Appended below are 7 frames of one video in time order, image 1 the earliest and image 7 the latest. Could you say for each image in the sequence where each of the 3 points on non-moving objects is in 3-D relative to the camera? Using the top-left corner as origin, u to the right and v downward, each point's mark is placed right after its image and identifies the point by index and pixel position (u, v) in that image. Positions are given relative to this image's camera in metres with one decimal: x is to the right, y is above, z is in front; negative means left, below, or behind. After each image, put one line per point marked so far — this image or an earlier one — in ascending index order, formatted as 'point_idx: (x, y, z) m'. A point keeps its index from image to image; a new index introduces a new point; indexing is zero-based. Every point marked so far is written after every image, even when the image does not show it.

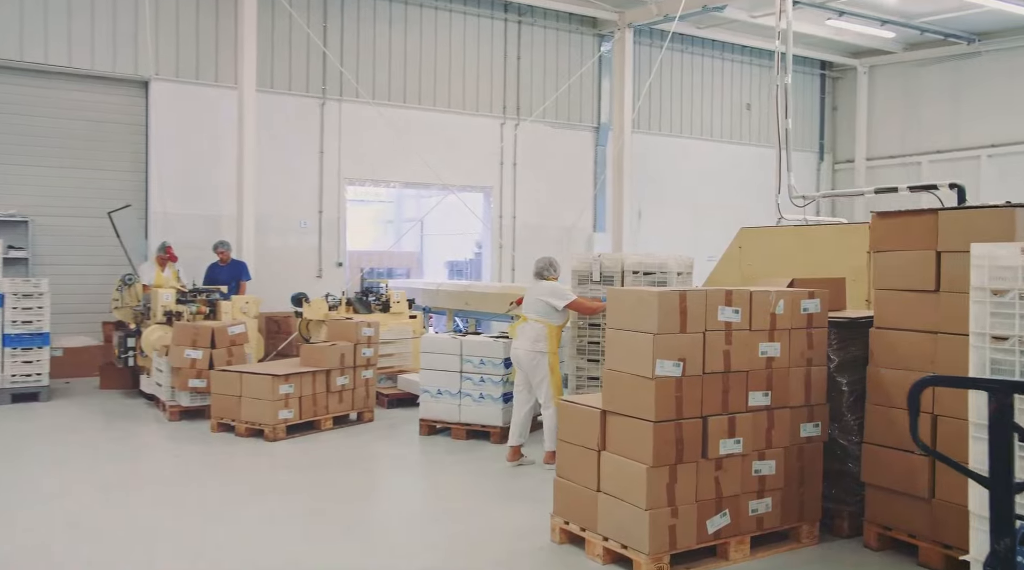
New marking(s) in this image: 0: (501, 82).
0: (-0.1, +2.6, +11.5) m
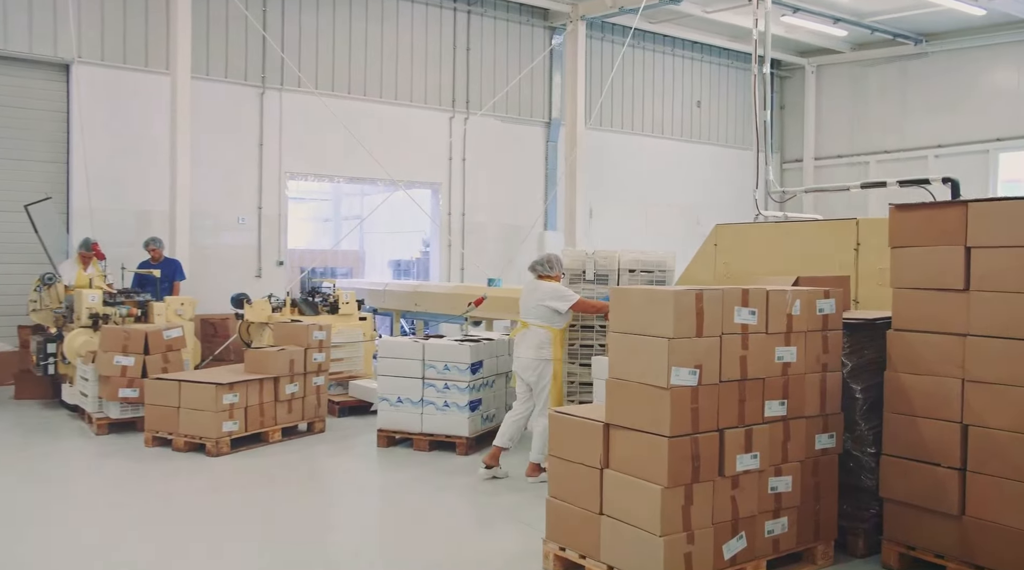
0: (-0.8, +2.6, +11.0) m
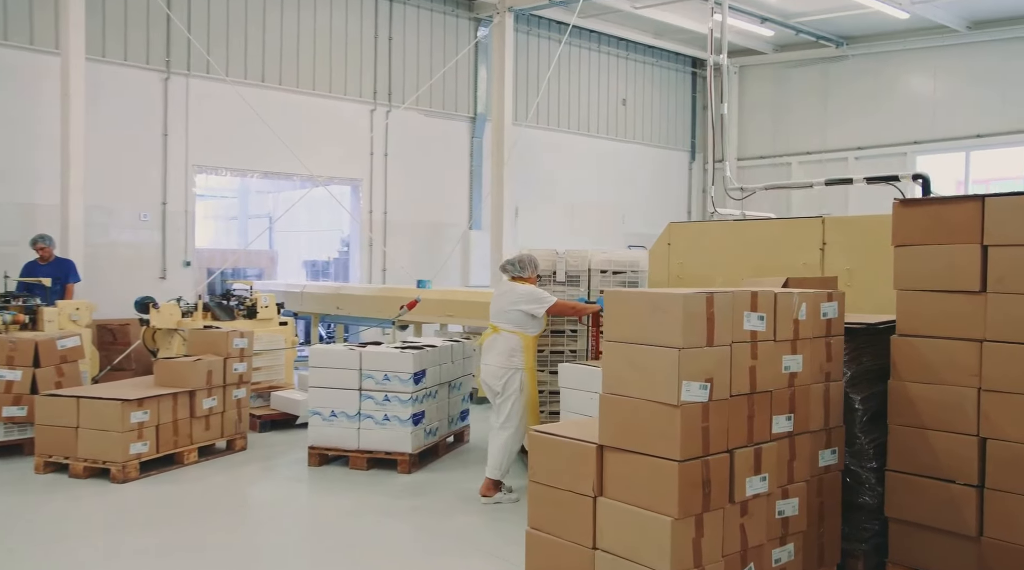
0: (-1.6, +2.5, +10.4) m
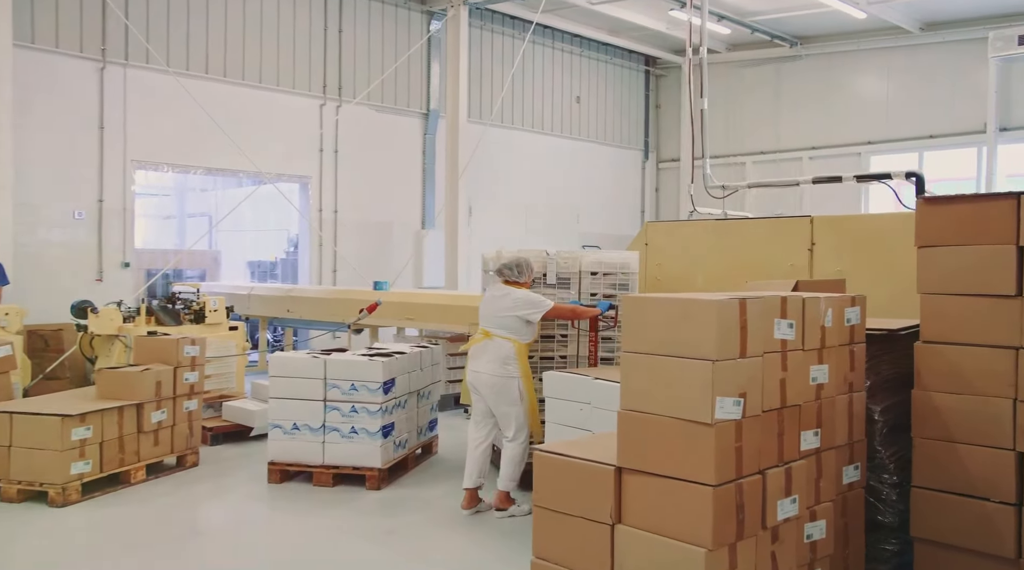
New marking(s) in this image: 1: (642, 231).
0: (-2.1, +2.5, +10.0) m
1: (+0.8, +0.3, +5.7) m
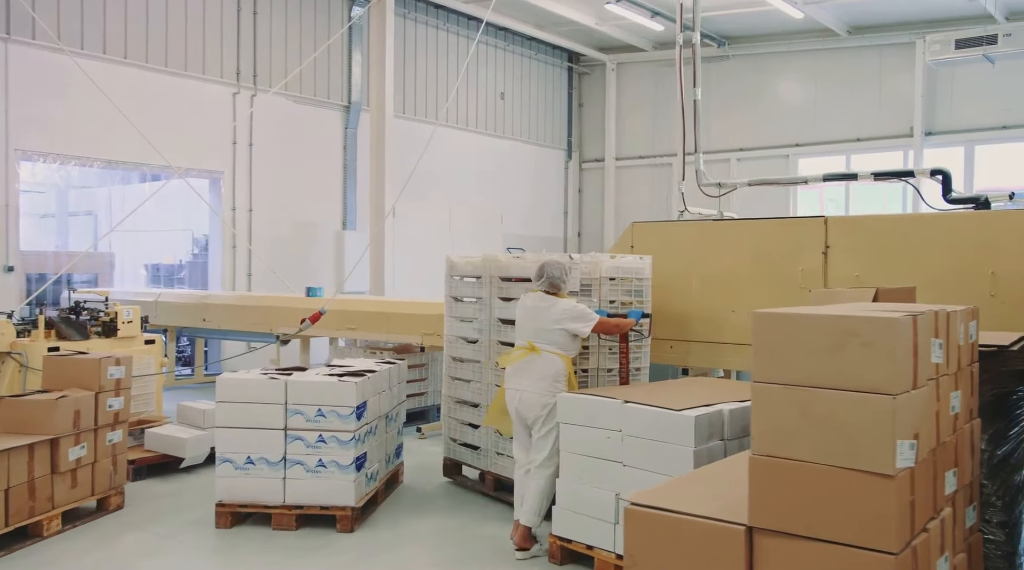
0: (-2.8, +2.5, +9.1) m
1: (+0.7, +0.3, +5.2) m
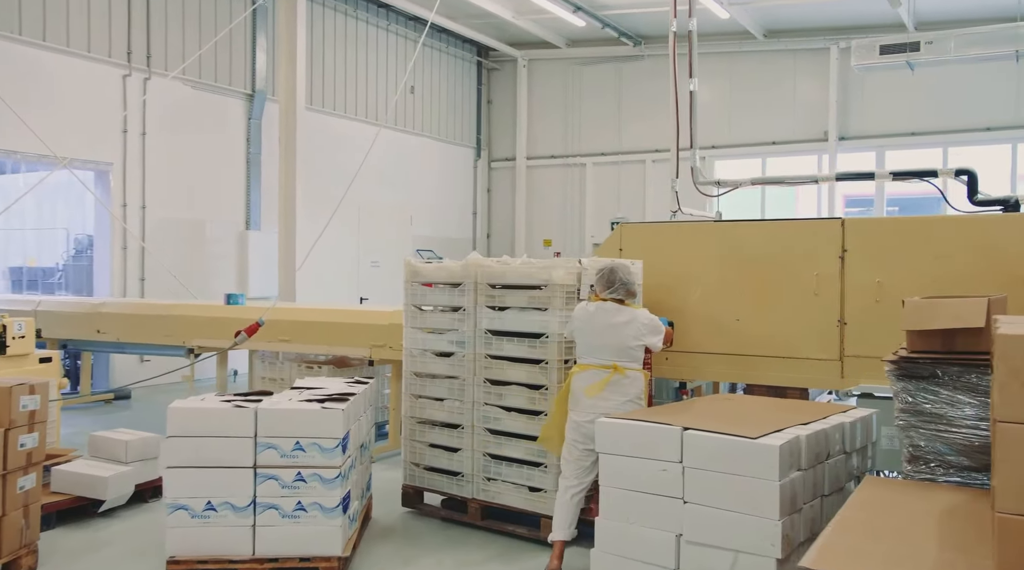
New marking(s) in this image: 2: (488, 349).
0: (-3.5, +2.4, +8.1) m
1: (+0.5, +0.3, +4.8) m
2: (-0.1, -0.3, +4.7) m
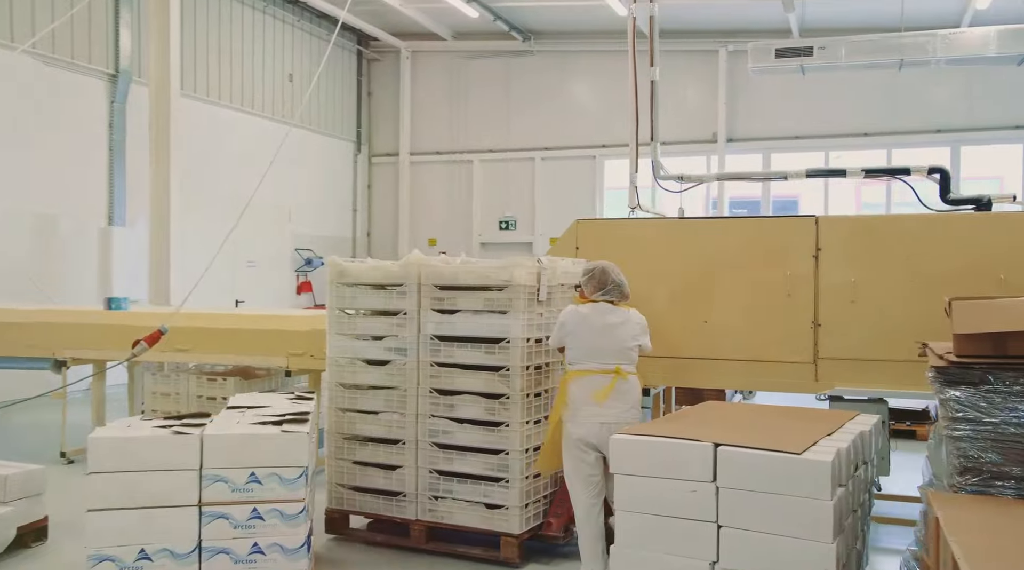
0: (-4.2, +2.4, +7.0) m
1: (+0.3, +0.3, +4.4) m
2: (-0.4, -0.3, +4.2) m
